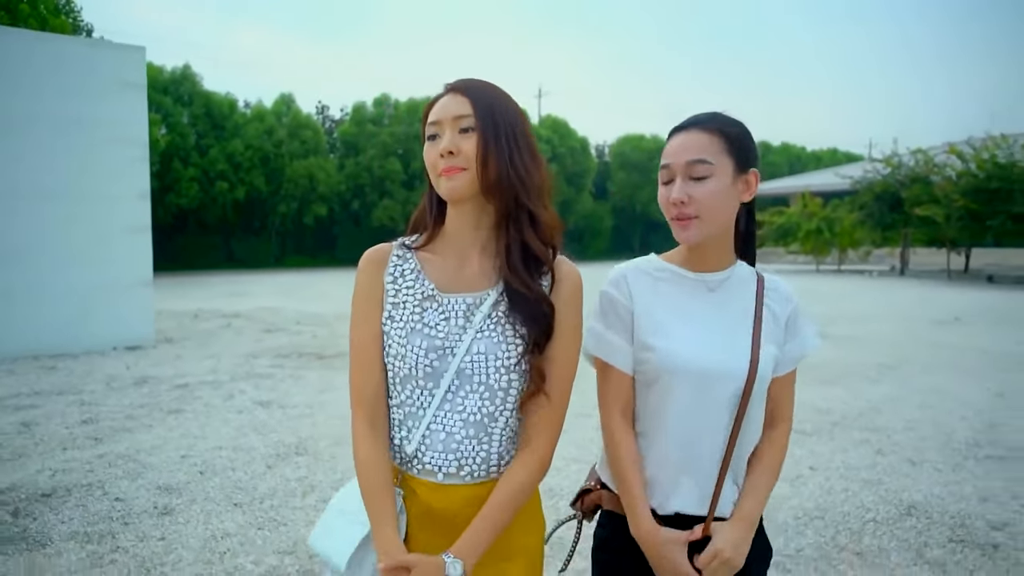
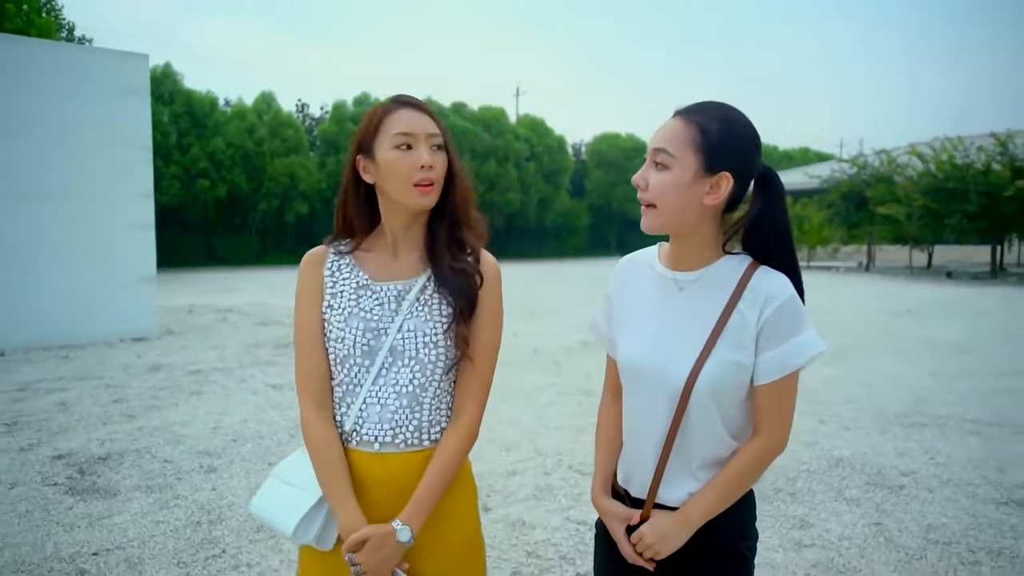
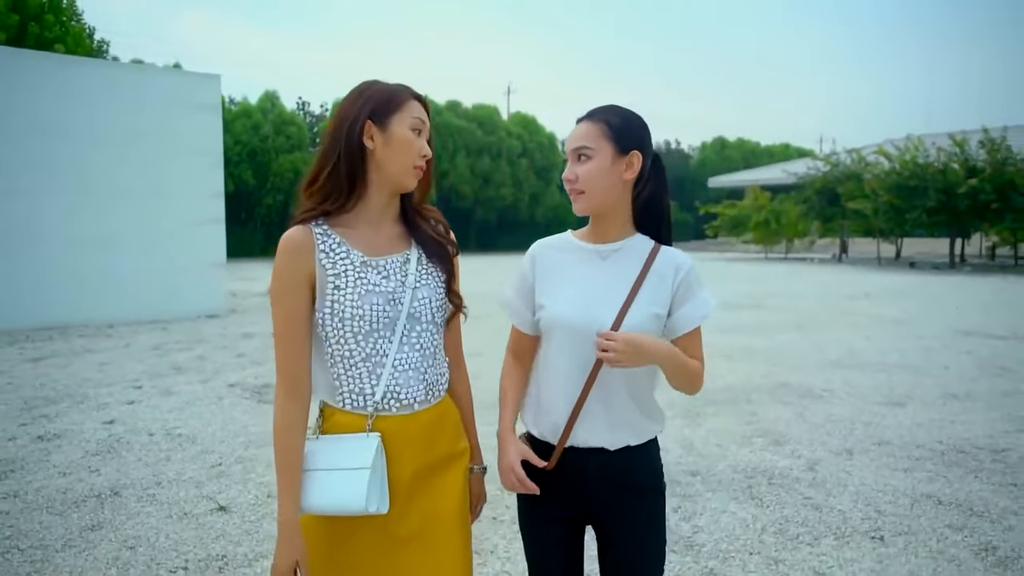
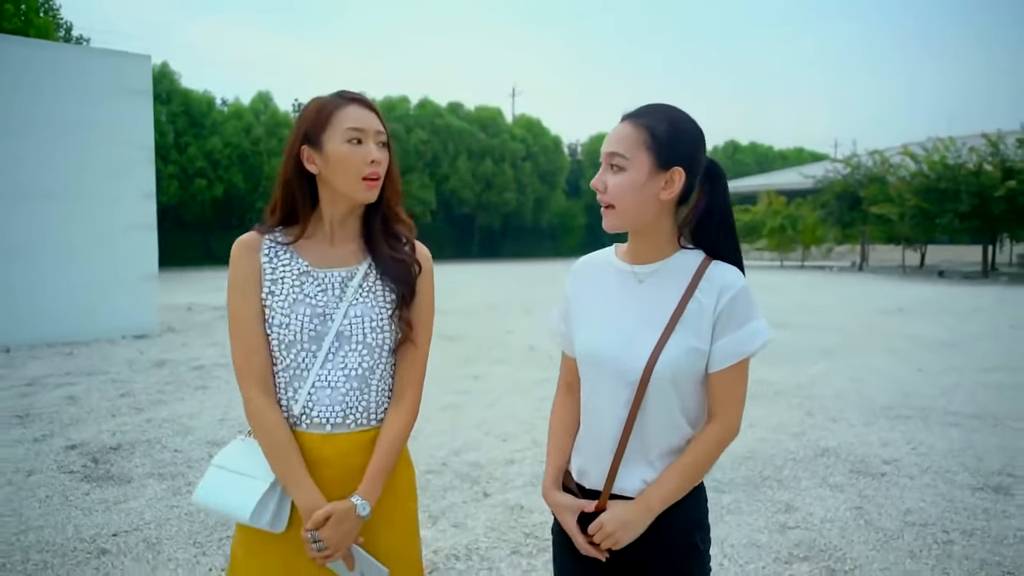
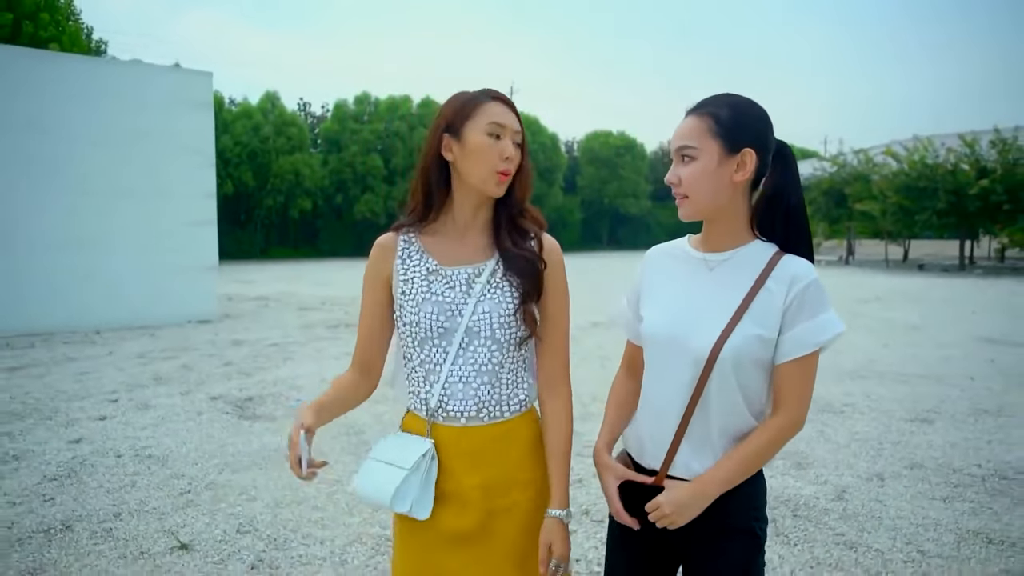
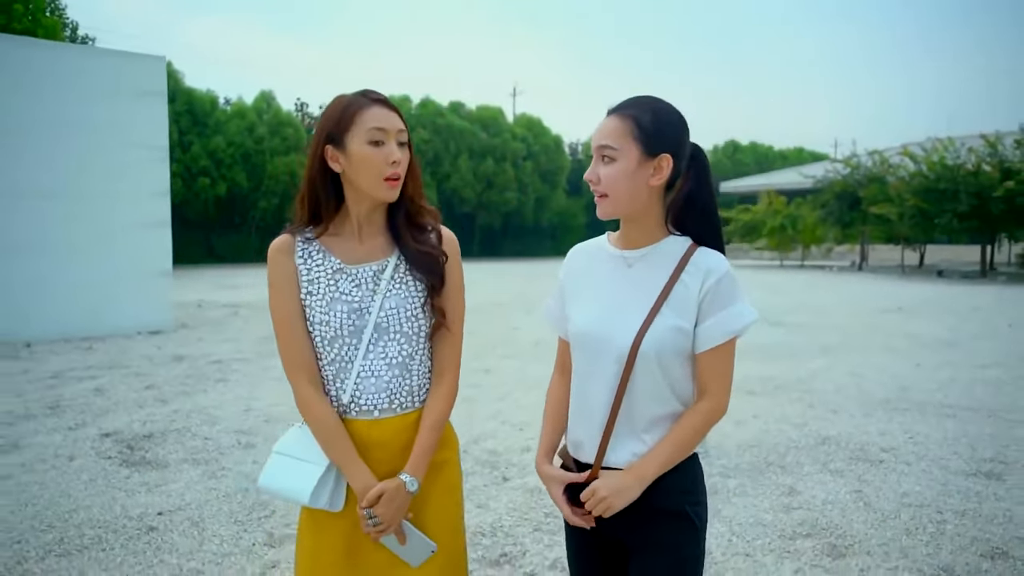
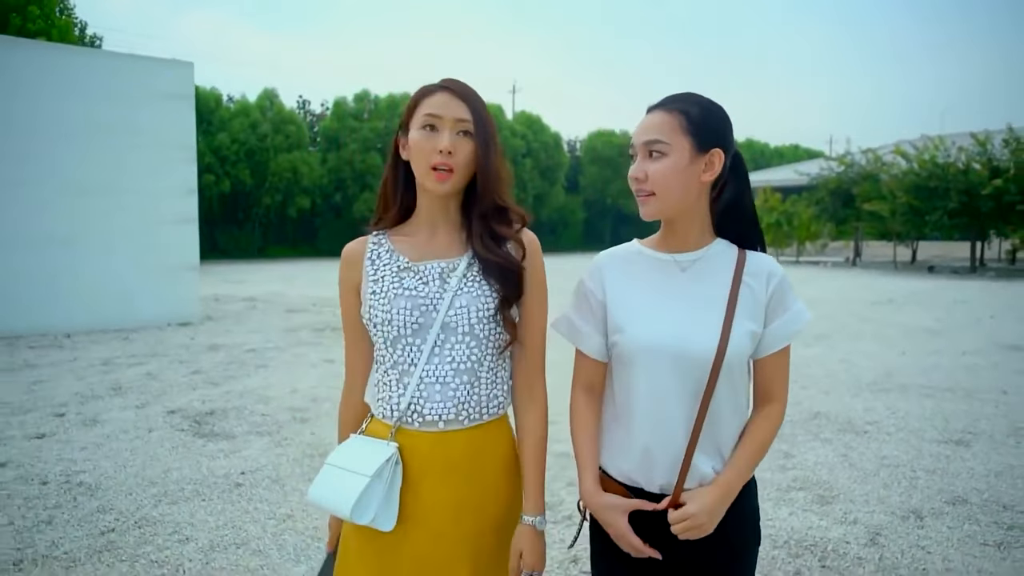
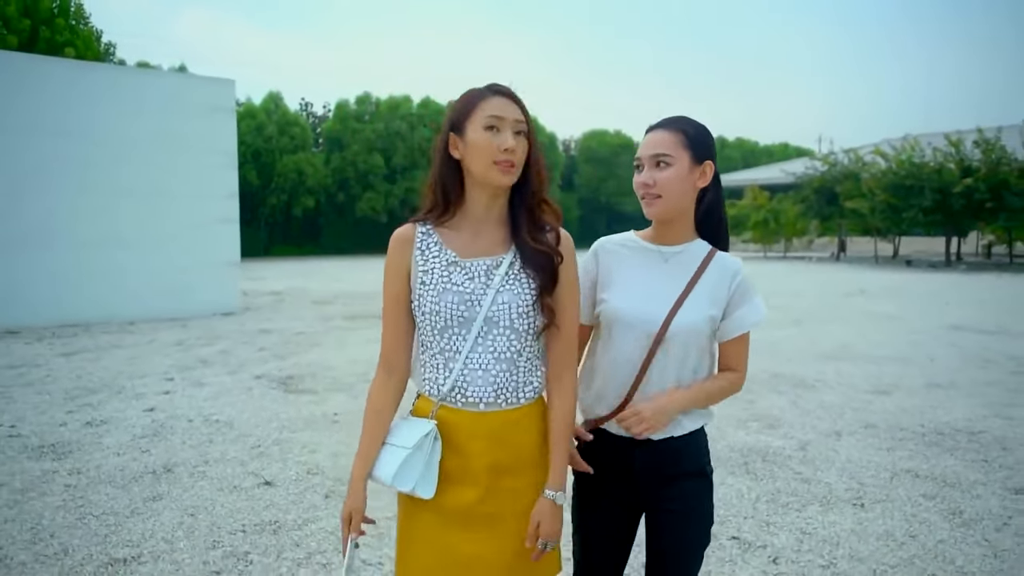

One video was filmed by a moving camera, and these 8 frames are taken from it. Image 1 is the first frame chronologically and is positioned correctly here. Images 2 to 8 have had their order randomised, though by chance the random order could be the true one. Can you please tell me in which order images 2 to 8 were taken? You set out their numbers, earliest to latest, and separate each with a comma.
2, 4, 6, 7, 5, 3, 8
